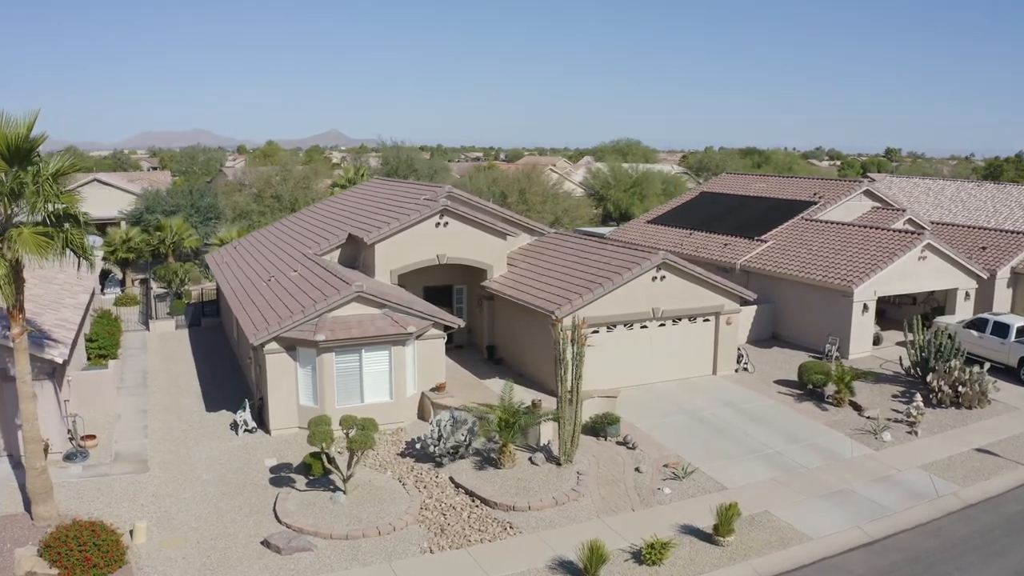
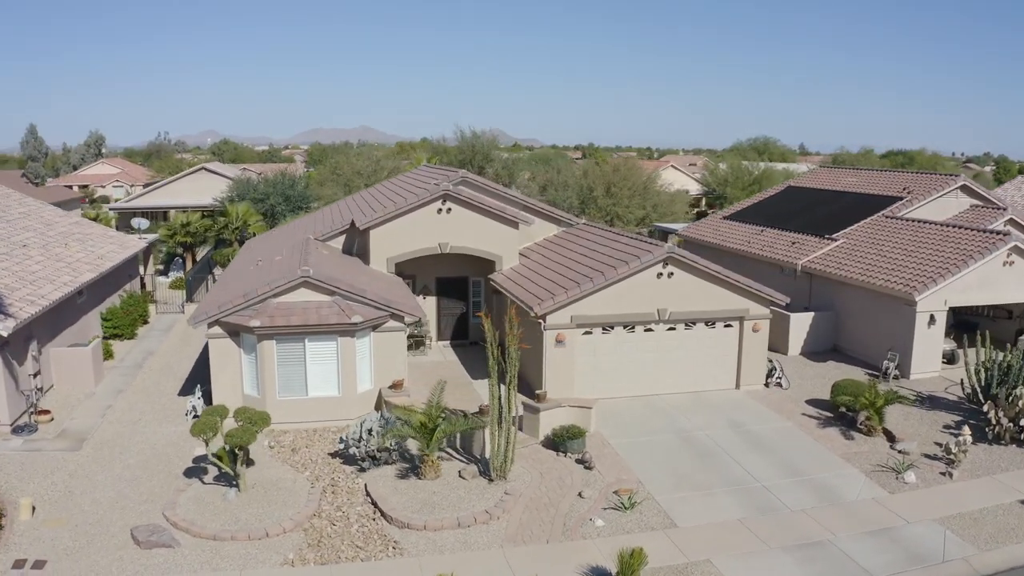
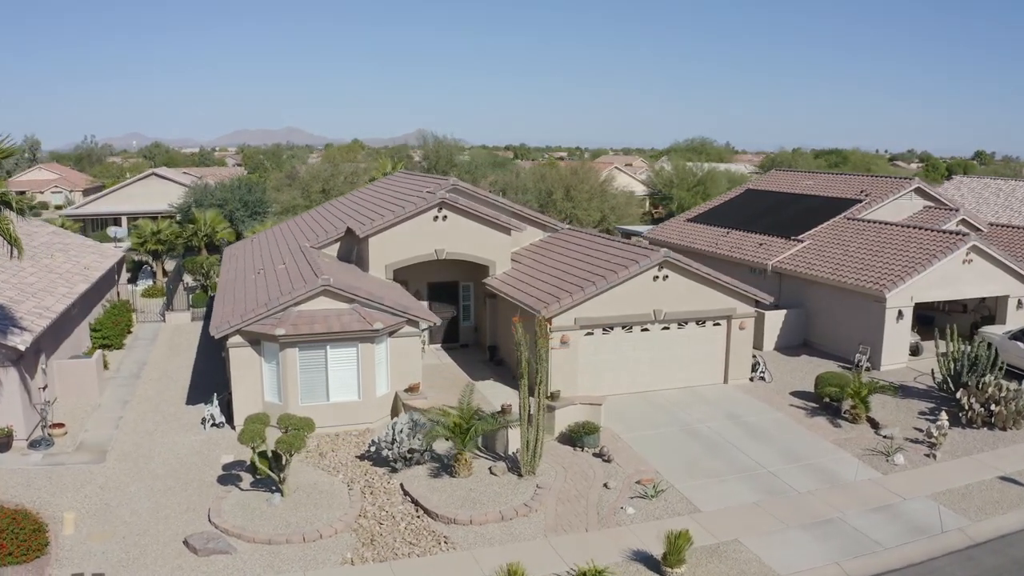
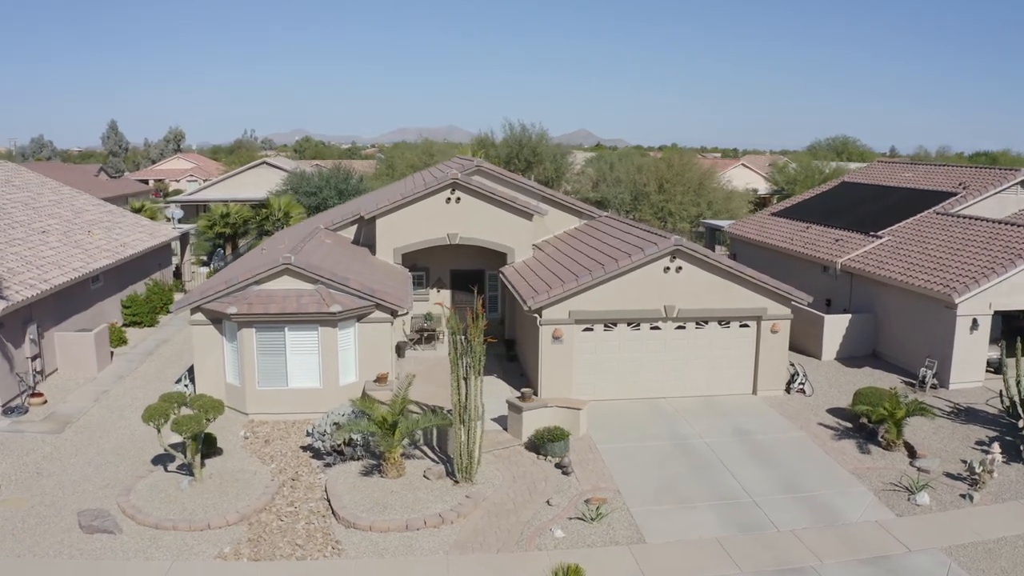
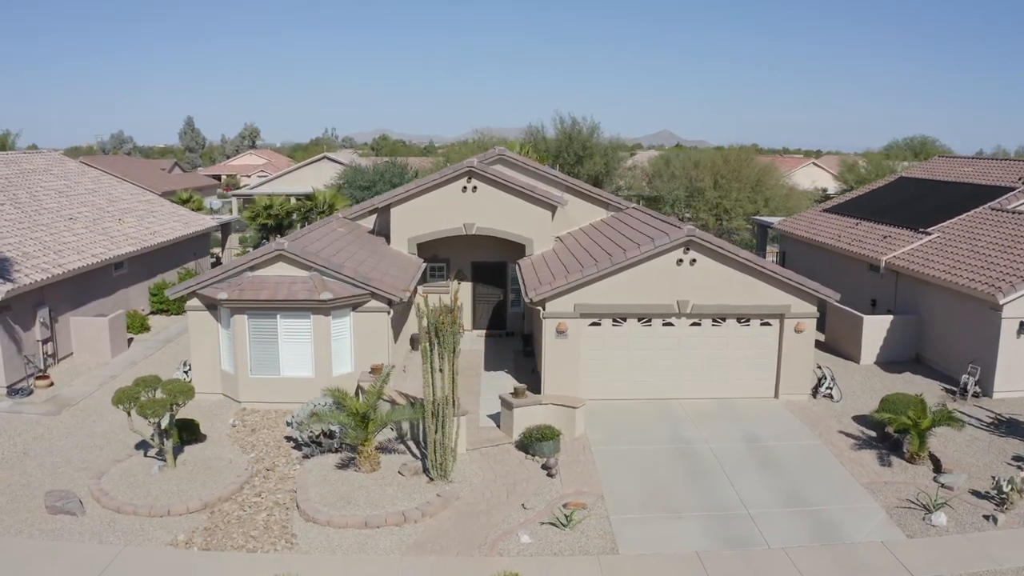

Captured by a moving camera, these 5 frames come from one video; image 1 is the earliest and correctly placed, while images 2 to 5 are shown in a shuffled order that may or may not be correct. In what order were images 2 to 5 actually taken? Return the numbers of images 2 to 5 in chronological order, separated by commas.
3, 2, 4, 5
